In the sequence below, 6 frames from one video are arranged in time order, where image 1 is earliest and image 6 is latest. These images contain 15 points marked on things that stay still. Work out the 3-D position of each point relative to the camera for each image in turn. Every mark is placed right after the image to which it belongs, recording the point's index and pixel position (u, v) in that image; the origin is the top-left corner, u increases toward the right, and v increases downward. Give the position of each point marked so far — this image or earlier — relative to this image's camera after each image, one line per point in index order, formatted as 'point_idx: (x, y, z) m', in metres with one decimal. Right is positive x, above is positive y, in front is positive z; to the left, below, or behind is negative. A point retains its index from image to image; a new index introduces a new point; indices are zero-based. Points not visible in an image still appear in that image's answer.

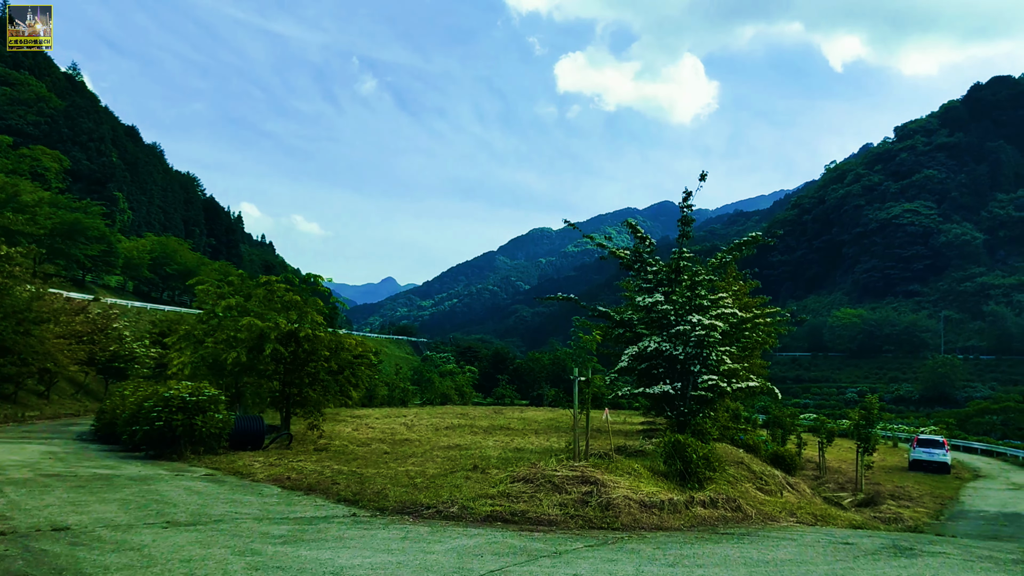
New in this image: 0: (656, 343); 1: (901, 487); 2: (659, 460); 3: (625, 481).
0: (+1.4, -0.6, +9.4) m
1: (+7.4, -3.8, +17.9) m
2: (+1.2, -1.6, +8.4) m
3: (+0.8, -1.4, +6.6) m
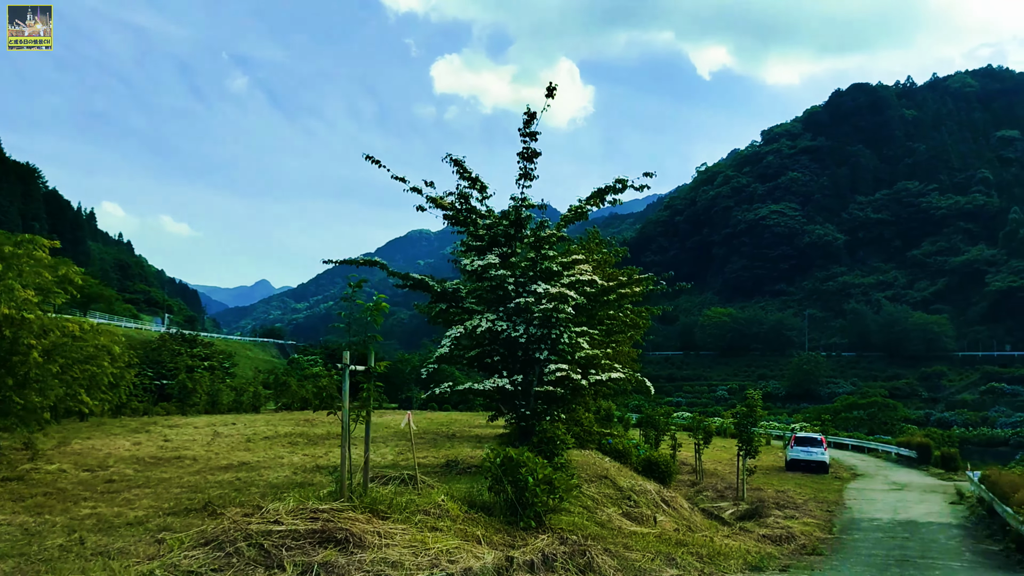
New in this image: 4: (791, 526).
0: (-0.2, -0.2, +6.9) m
1: (+4.6, -3.5, +16.1) m
2: (-0.2, -1.3, +5.8) m
3: (-0.5, -1.1, +4.1) m
4: (+3.5, -3.0, +11.8) m
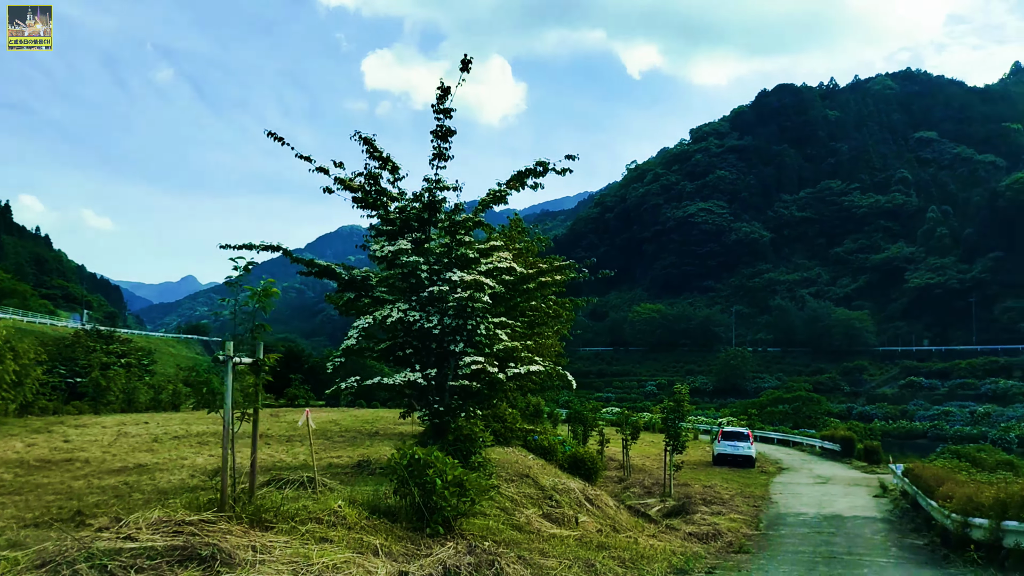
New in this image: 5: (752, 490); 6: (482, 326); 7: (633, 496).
0: (-0.8, -0.2, +6.4) m
1: (+3.4, -3.4, +16.0) m
2: (-0.8, -1.2, +5.4) m
3: (-0.9, -1.0, +3.6) m
4: (+2.5, -2.9, +11.5) m
5: (+4.2, -3.5, +16.3) m
6: (-0.2, -0.3, +6.5) m
7: (+1.8, -3.1, +13.8) m
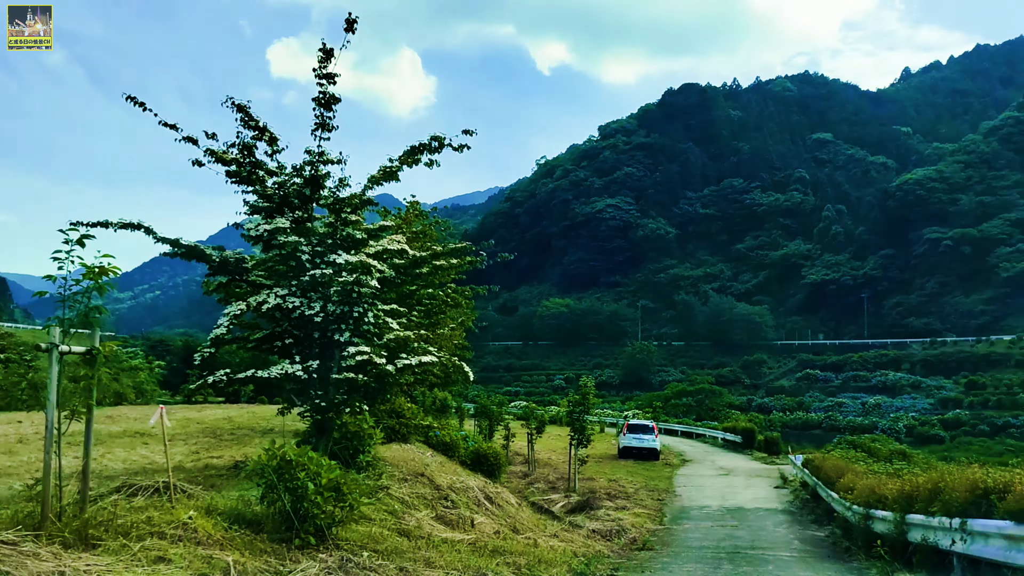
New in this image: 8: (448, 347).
0: (-1.5, -0.1, +5.8) m
1: (+1.7, -3.2, +15.7) m
2: (-1.4, -1.1, +4.8) m
3: (-1.3, -0.9, +3.0) m
4: (+1.3, -2.8, +11.3) m
5: (+2.5, -3.4, +16.2) m
6: (-0.9, -0.2, +6.0) m
7: (+0.4, -2.9, +13.4) m
8: (-0.8, -0.7, +11.3) m
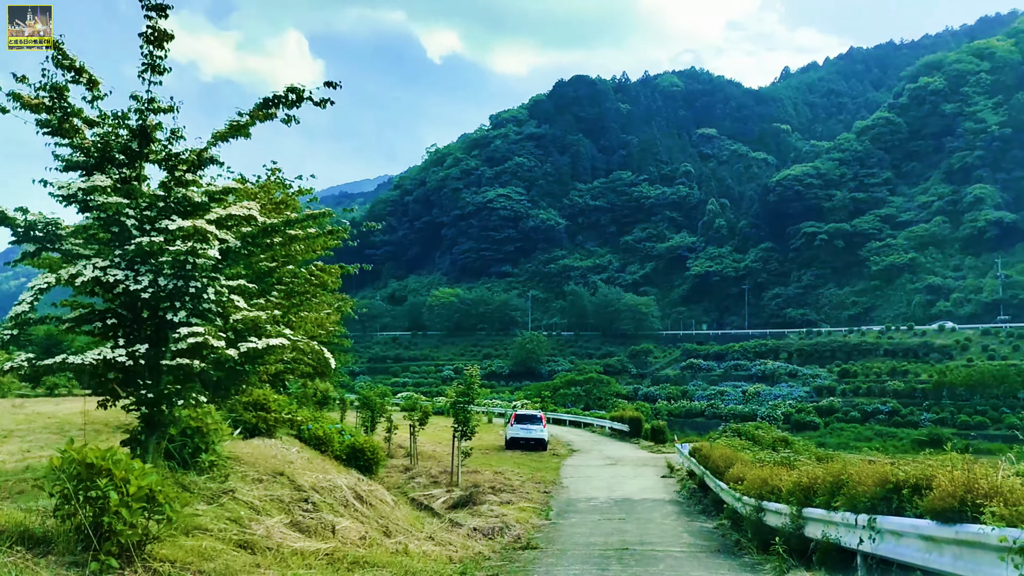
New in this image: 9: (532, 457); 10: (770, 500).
0: (-2.2, +0.1, +4.9) m
1: (-0.2, -3.0, +15.1) m
2: (-2.0, -0.9, +3.9) m
3: (-1.7, -0.8, +2.2) m
4: (-0.1, -2.6, +10.7) m
5: (+0.5, -3.1, +15.7) m
6: (-1.7, 0.0, +5.2) m
7: (-1.3, -2.7, +12.7) m
8: (-2.1, -0.5, +10.4) m
9: (+0.4, -3.4, +19.0) m
10: (+2.0, -1.7, +7.4) m
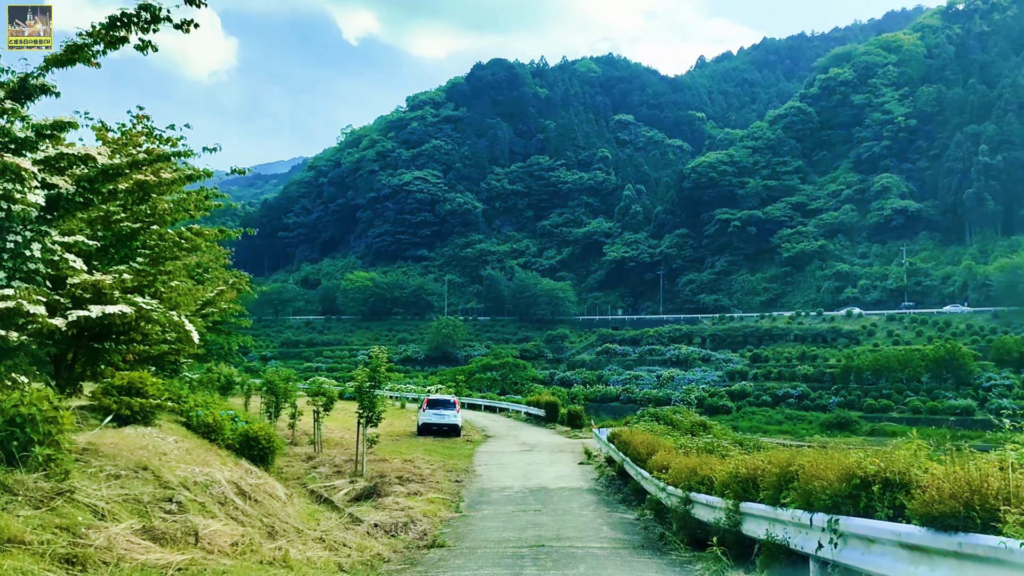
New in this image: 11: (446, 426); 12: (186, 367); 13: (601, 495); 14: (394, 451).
0: (-2.6, +0.3, +3.9) m
1: (-1.6, -2.6, +14.3) m
2: (-2.3, -0.8, +2.9) m
3: (-1.9, -0.6, +1.2) m
4: (-1.0, -2.3, +9.8) m
5: (-0.9, -2.8, +14.9) m
6: (-2.1, +0.2, +4.2) m
7: (-2.4, -2.4, +11.8) m
8: (-3.1, -0.2, +9.4) m
9: (-1.3, -3.0, +18.2) m
10: (+1.4, -1.5, +6.8) m
11: (-1.4, -2.8, +19.3) m
12: (-4.1, -1.1, +12.3) m
13: (+1.0, -2.4, +11.0) m
14: (-2.0, -2.7, +15.8) m
